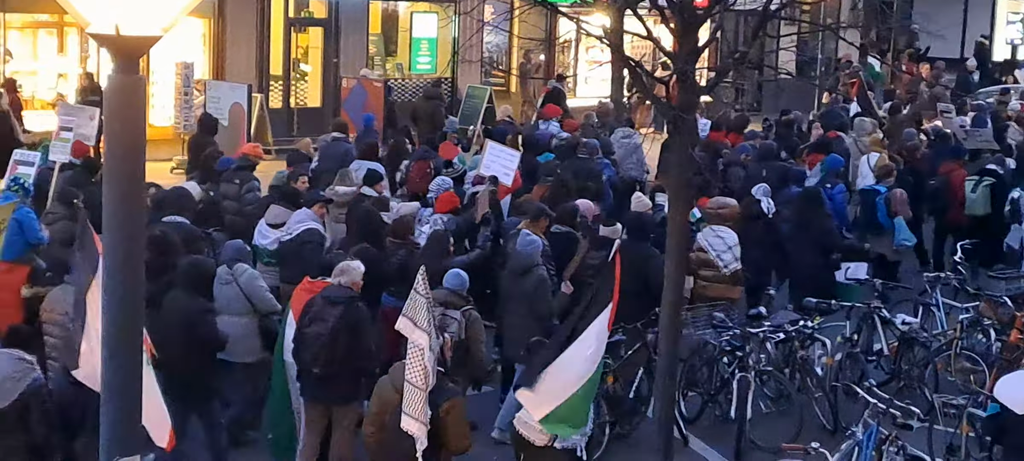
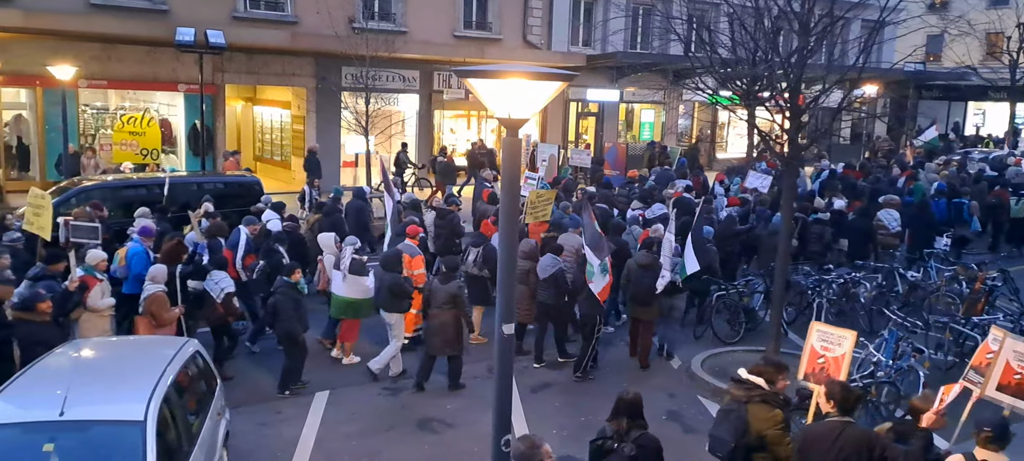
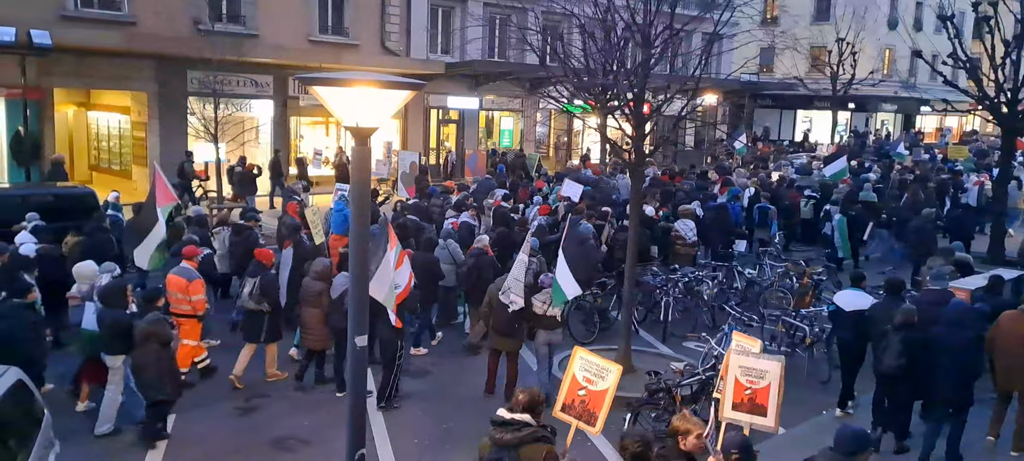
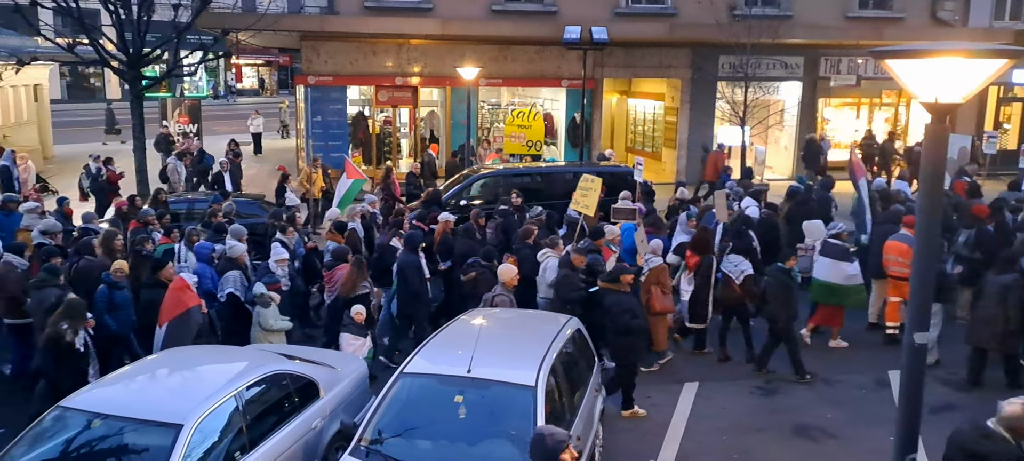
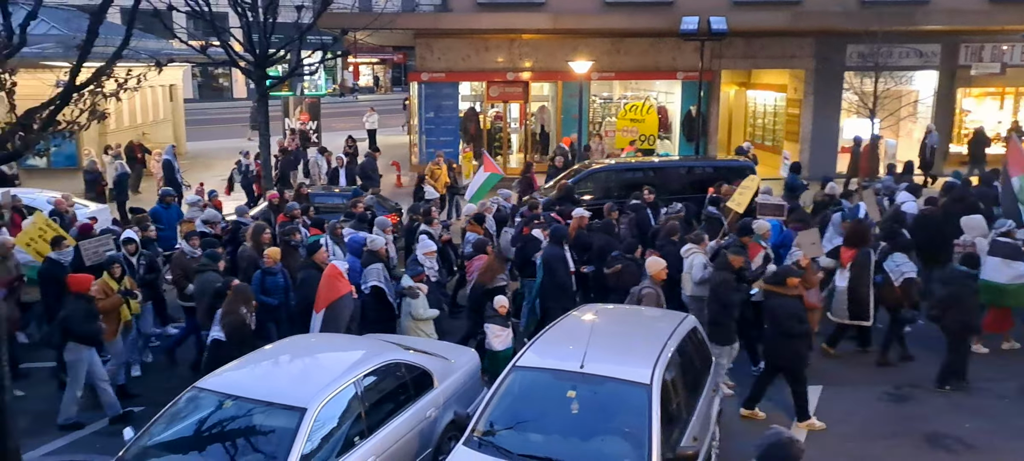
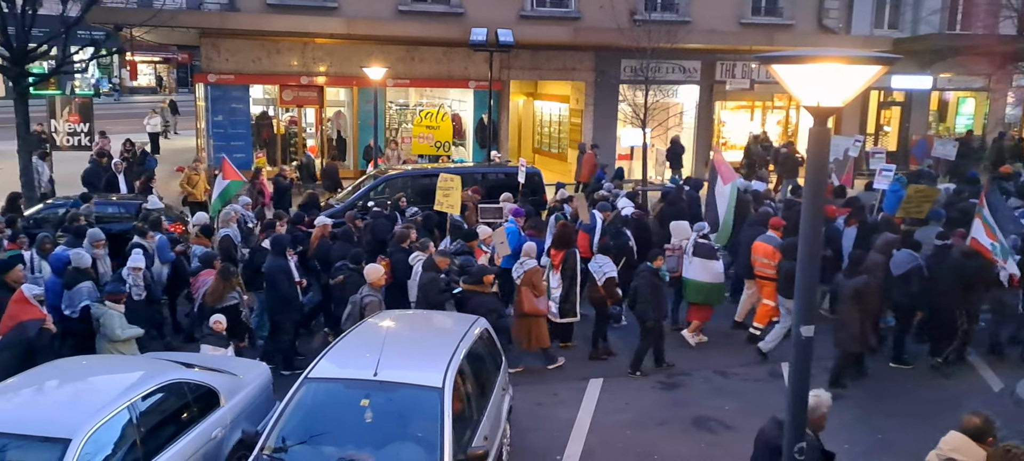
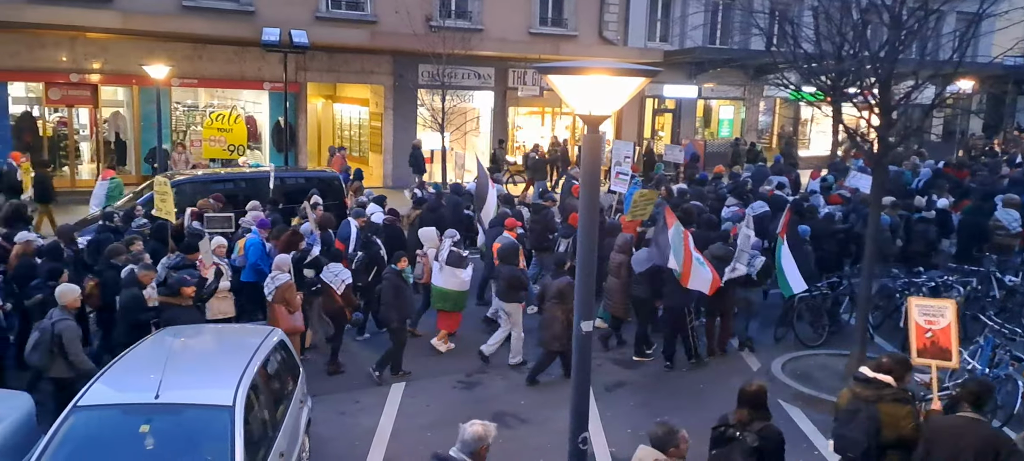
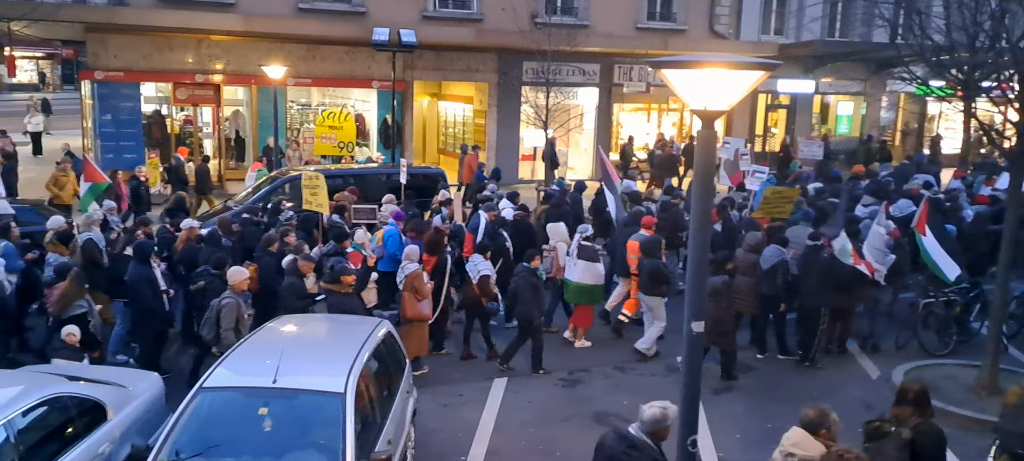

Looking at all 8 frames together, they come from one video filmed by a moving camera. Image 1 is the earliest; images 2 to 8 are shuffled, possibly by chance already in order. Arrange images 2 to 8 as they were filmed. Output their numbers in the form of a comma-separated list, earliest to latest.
3, 2, 7, 8, 6, 4, 5
